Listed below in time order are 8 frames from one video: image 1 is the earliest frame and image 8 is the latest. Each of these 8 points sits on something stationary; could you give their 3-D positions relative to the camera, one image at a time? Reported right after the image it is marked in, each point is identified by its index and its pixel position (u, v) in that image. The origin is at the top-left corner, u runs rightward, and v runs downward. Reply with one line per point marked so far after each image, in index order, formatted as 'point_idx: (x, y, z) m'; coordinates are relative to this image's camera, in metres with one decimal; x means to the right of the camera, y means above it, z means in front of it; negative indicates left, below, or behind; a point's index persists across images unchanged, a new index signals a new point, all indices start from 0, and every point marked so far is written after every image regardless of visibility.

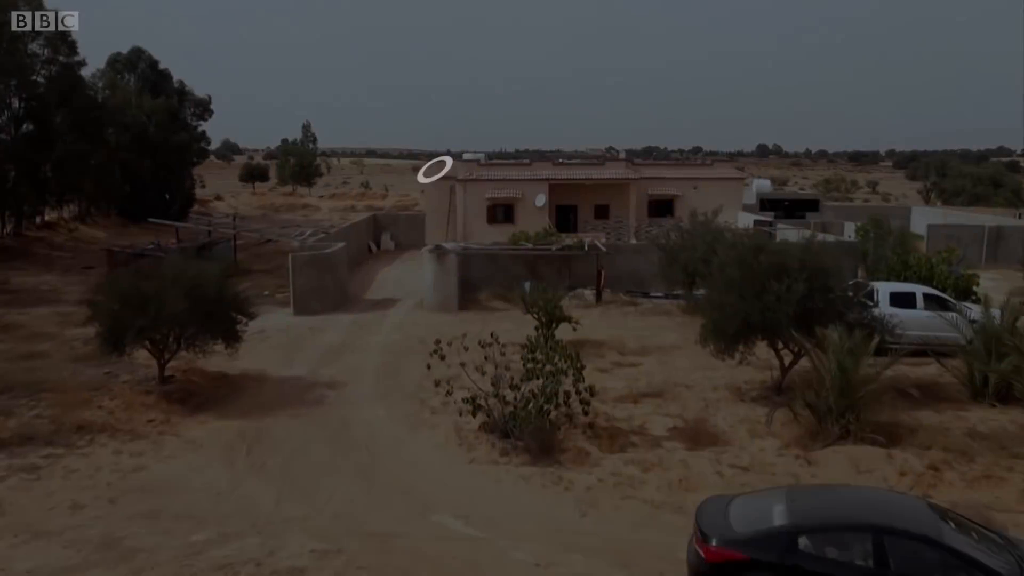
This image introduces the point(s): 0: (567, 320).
0: (+0.9, -0.5, +16.3) m
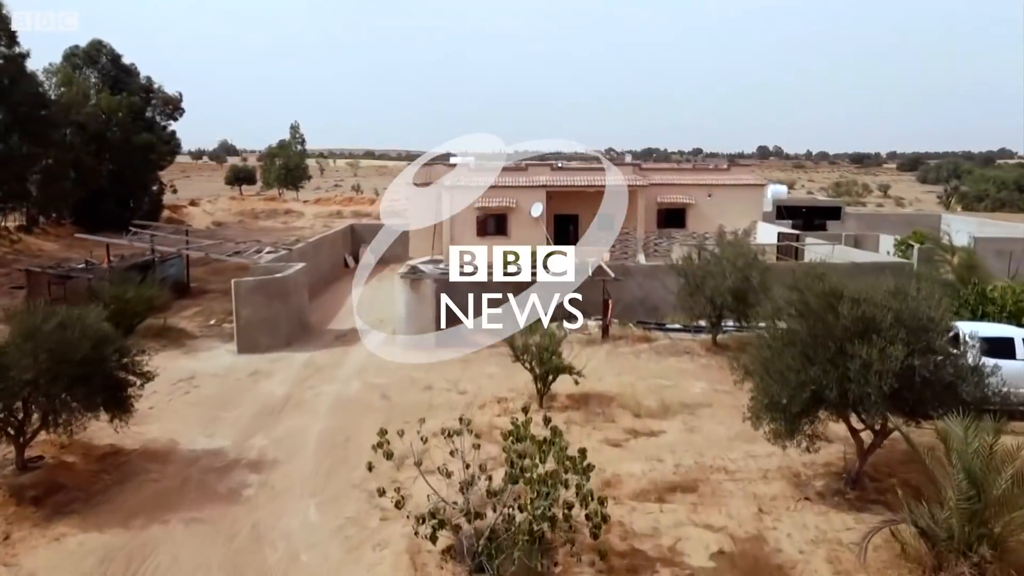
0: (+0.7, -1.1, +12.9) m
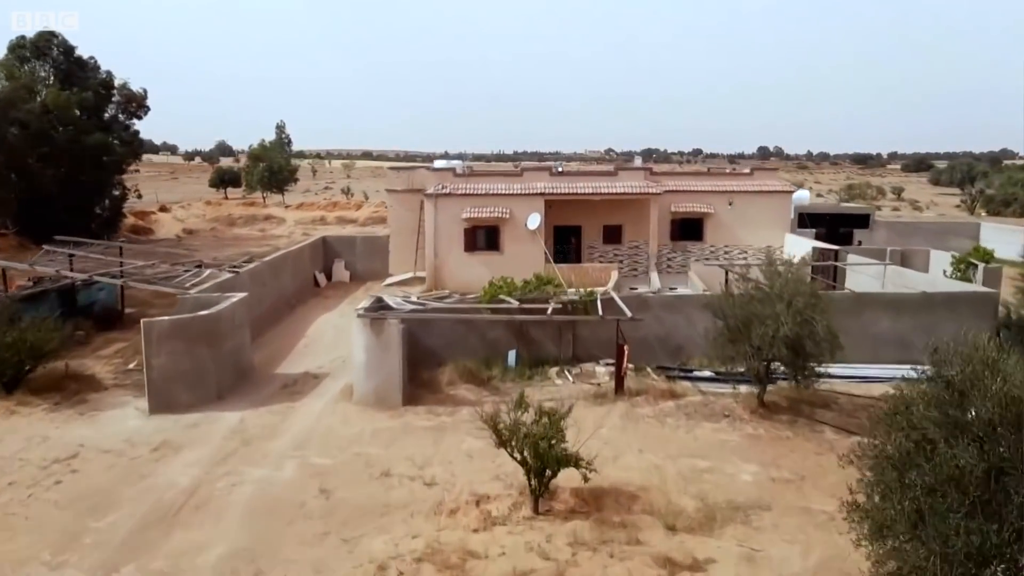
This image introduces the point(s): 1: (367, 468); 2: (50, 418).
0: (+0.6, -1.6, +9.2) m
1: (-1.5, -1.9, +10.8) m
2: (-5.8, -1.6, +12.7) m
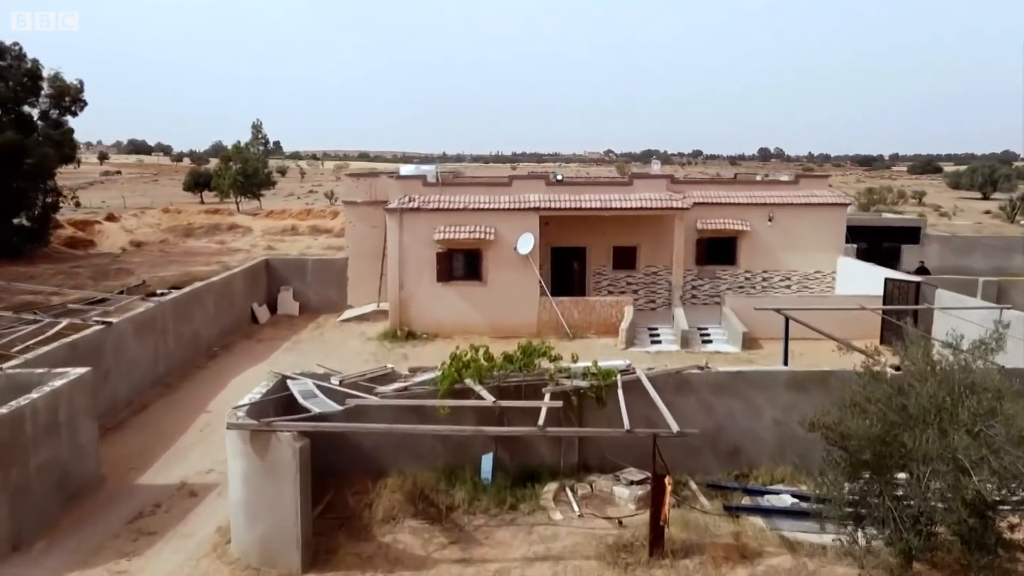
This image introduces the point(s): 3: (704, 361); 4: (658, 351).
0: (+0.3, -2.3, +4.1) m
1: (-1.8, -2.6, +5.6) m
2: (-6.1, -2.3, +7.5) m
3: (+3.3, -1.2, +17.5) m
4: (+2.6, -1.1, +18.1) m
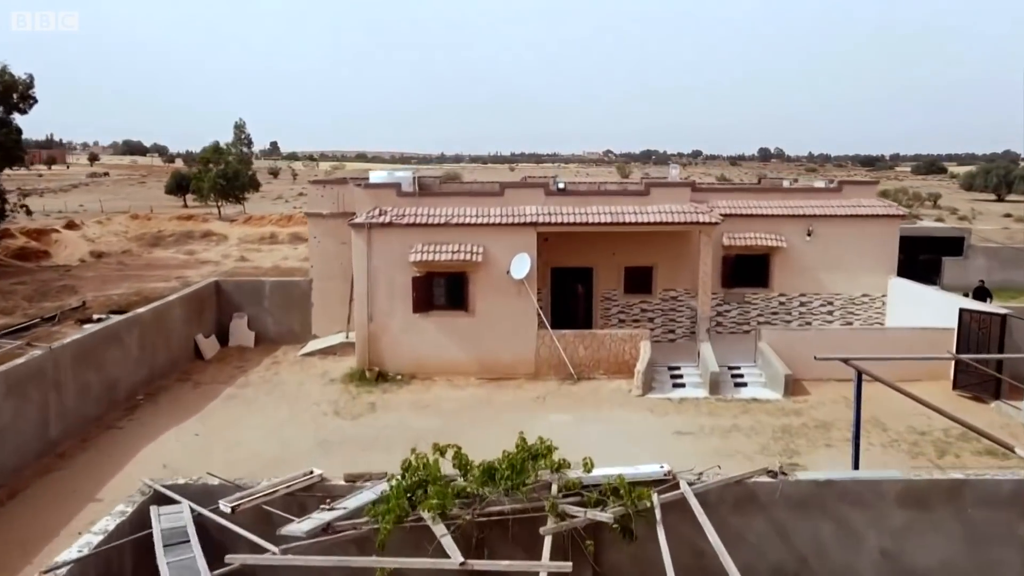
0: (+0.2, -2.8, +0.8) m
1: (-1.9, -3.1, +2.4) m
2: (-6.2, -2.8, +4.2) m
3: (+3.2, -1.7, +14.2) m
4: (+2.5, -1.6, +14.8) m
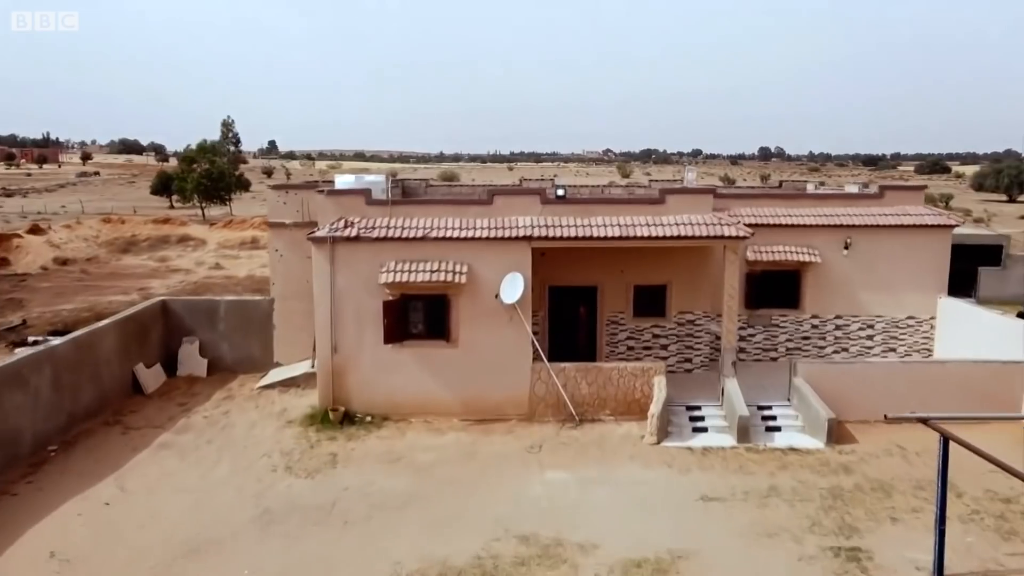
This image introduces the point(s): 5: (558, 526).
0: (+0.1, -3.2, -1.6) m
1: (-2.0, -3.5, -0.1) m
2: (-6.3, -3.2, +1.8) m
3: (+3.1, -2.0, +11.7) m
4: (+2.3, -2.0, +12.4) m
5: (+0.5, -2.4, +10.1) m
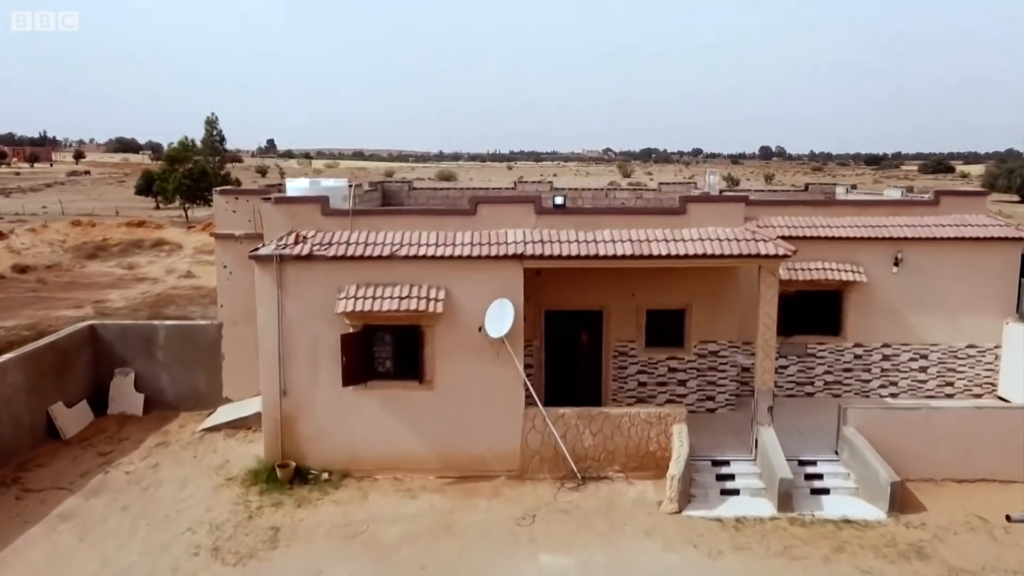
0: (0.0, -3.5, -4.1) m
1: (-2.1, -3.8, -2.5) m
2: (-6.4, -3.5, -0.6) m
3: (+2.9, -2.4, +9.3) m
4: (+2.2, -2.3, +10.0) m
5: (+0.3, -2.7, +7.7) m
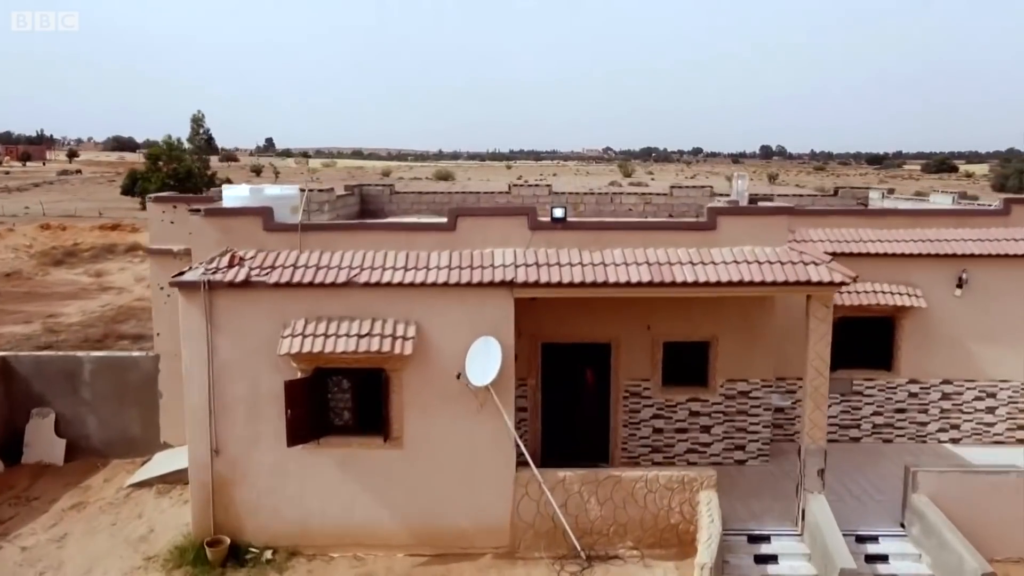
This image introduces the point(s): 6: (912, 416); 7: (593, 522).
0: (-0.1, -3.8, -6.2) m
1: (-2.2, -4.1, -4.6) m
2: (-6.5, -3.8, -2.8) m
3: (+2.8, -2.7, +7.2) m
4: (+2.1, -2.6, +7.8) m
5: (+0.2, -3.0, +5.6) m
6: (+4.6, -1.5, +11.6) m
7: (+0.7, -2.0, +8.8) m
